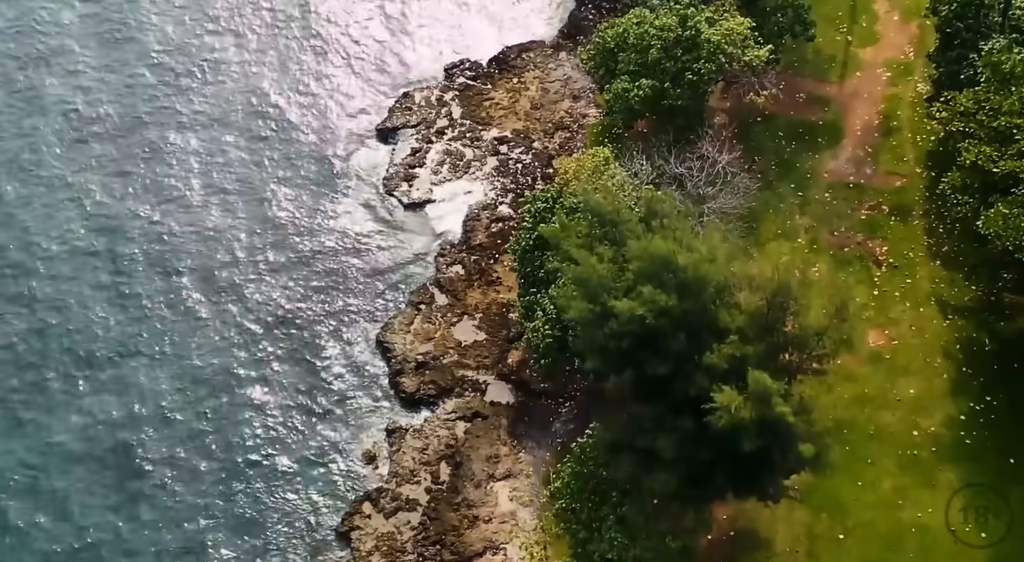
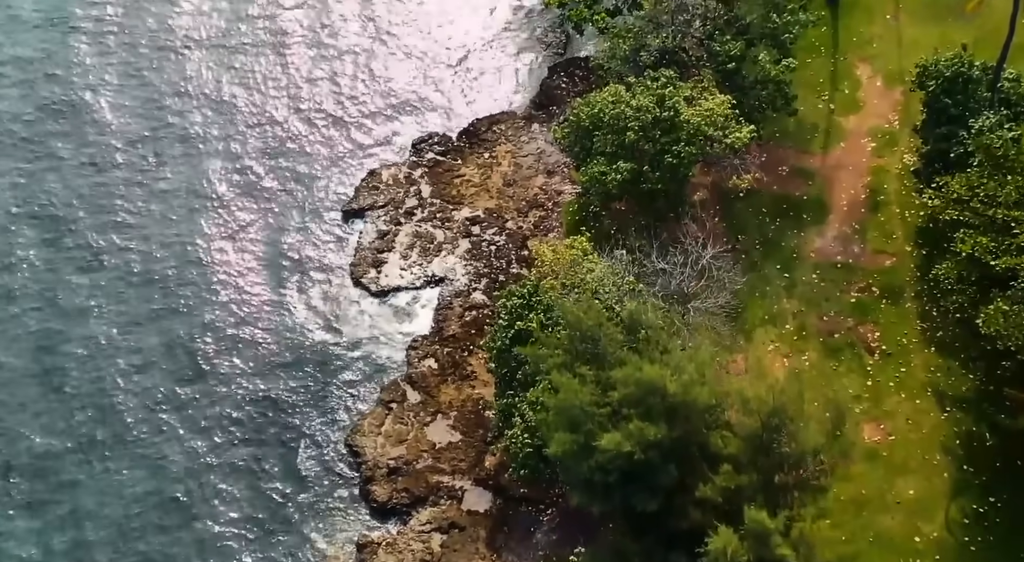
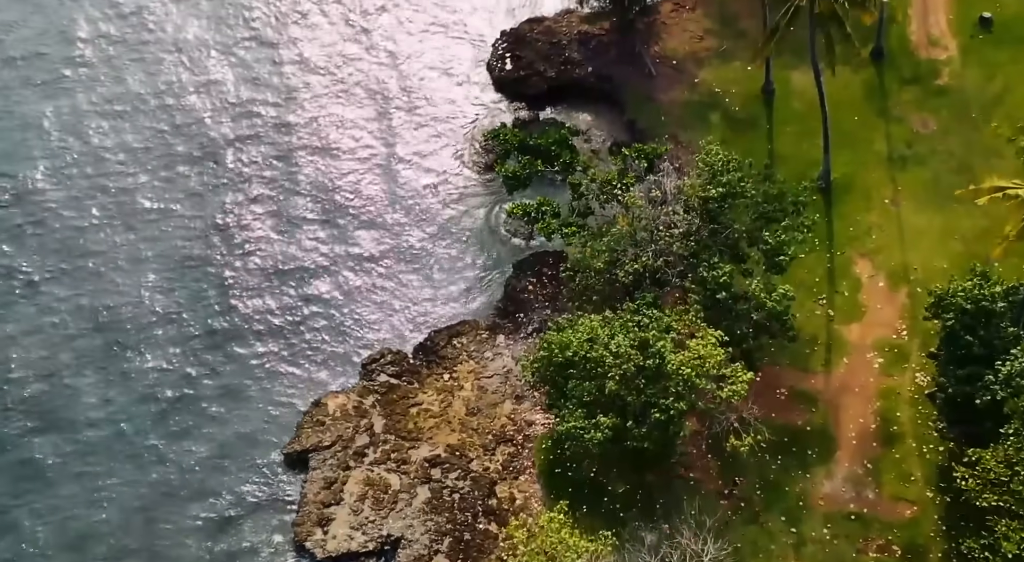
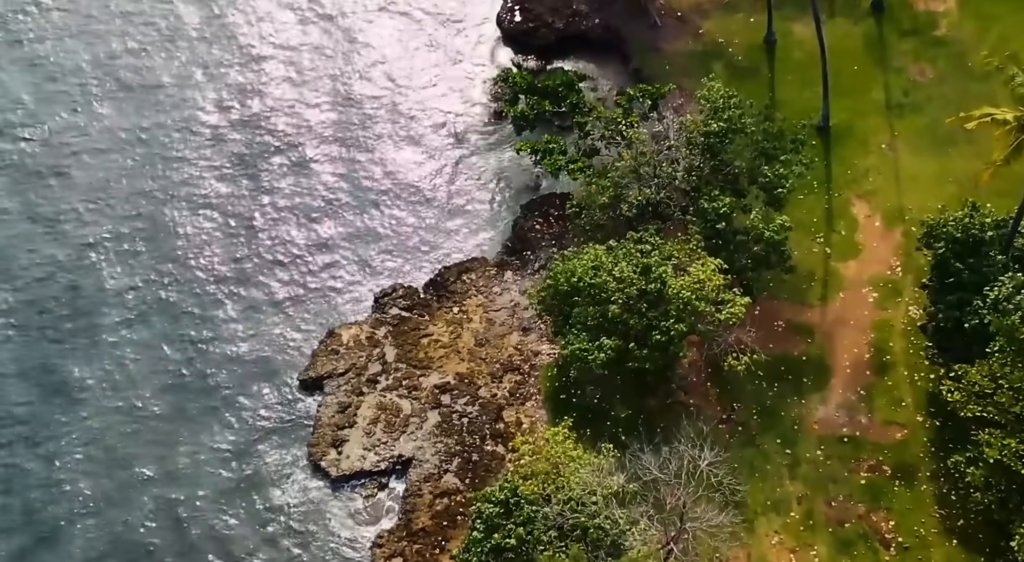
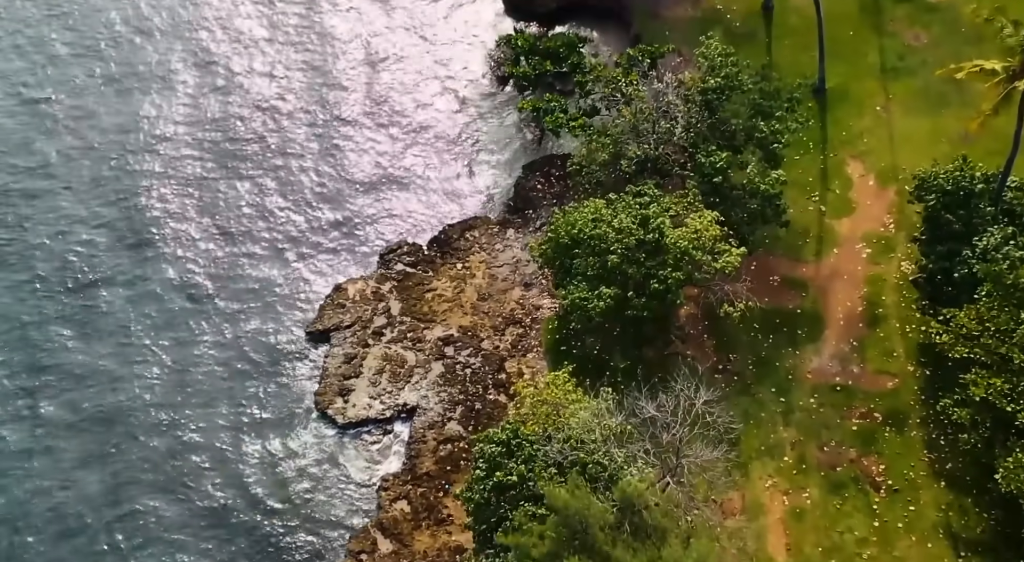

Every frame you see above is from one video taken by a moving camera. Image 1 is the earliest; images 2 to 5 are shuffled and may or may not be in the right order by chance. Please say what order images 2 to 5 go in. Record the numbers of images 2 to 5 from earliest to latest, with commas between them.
2, 5, 4, 3
